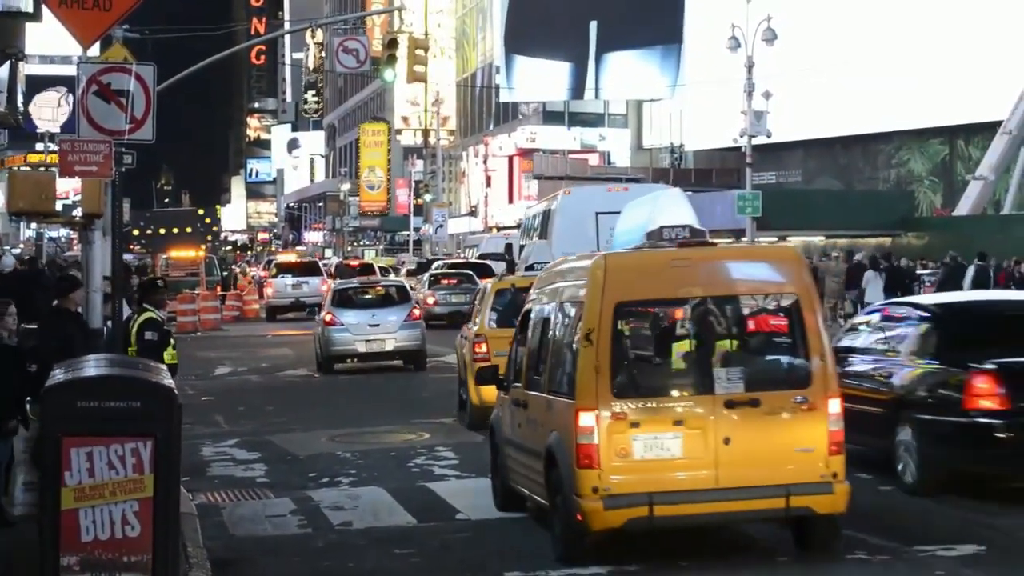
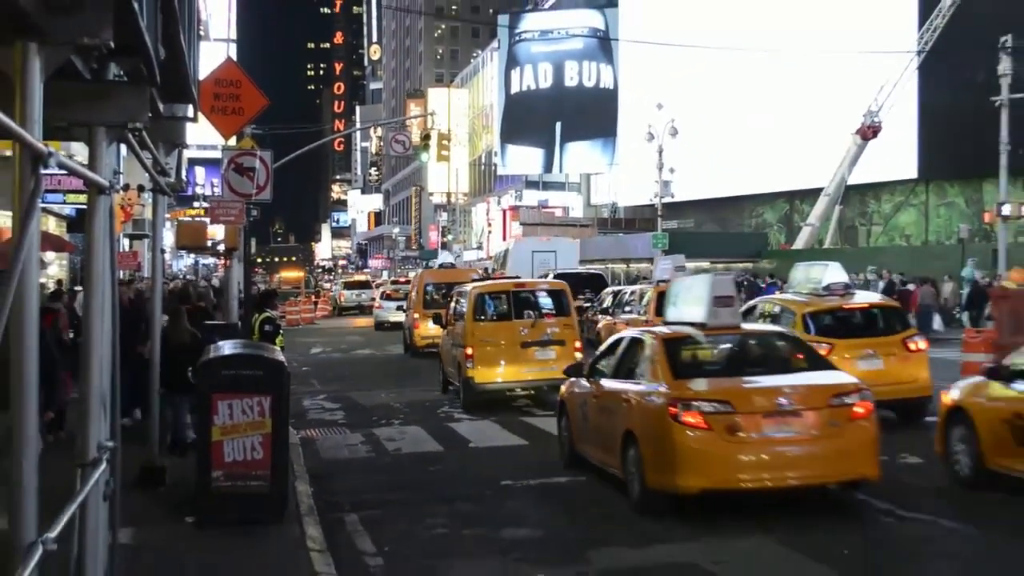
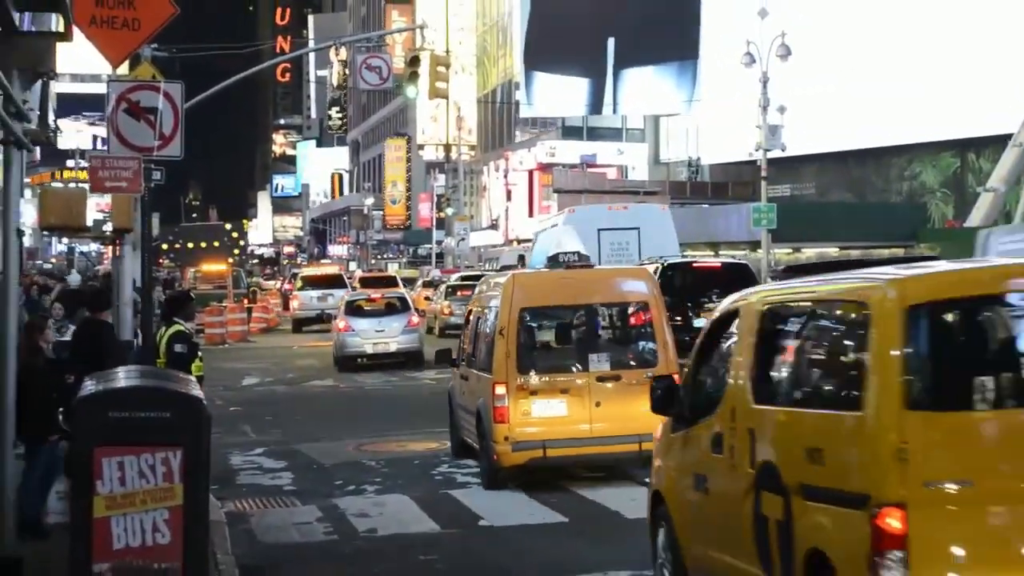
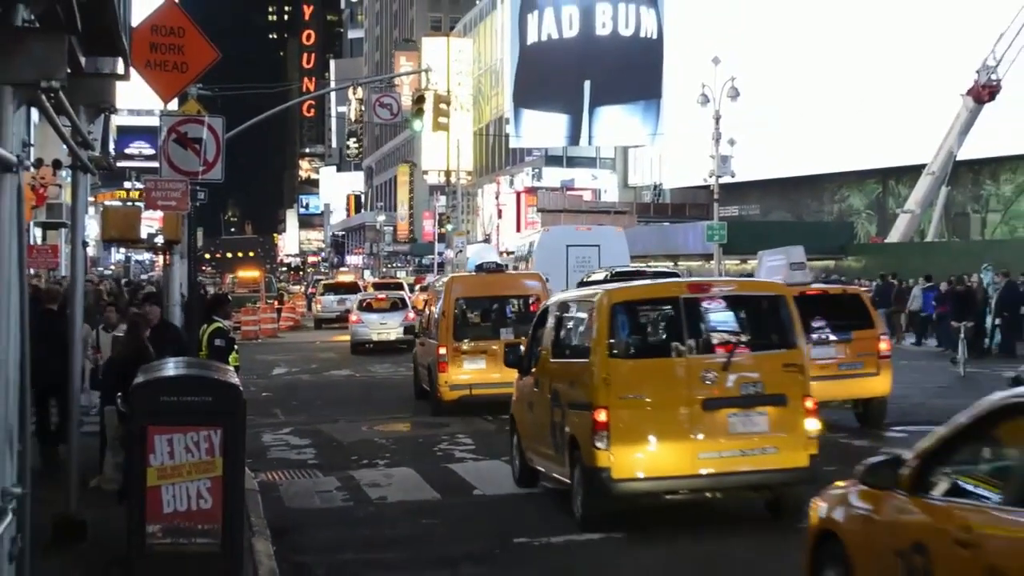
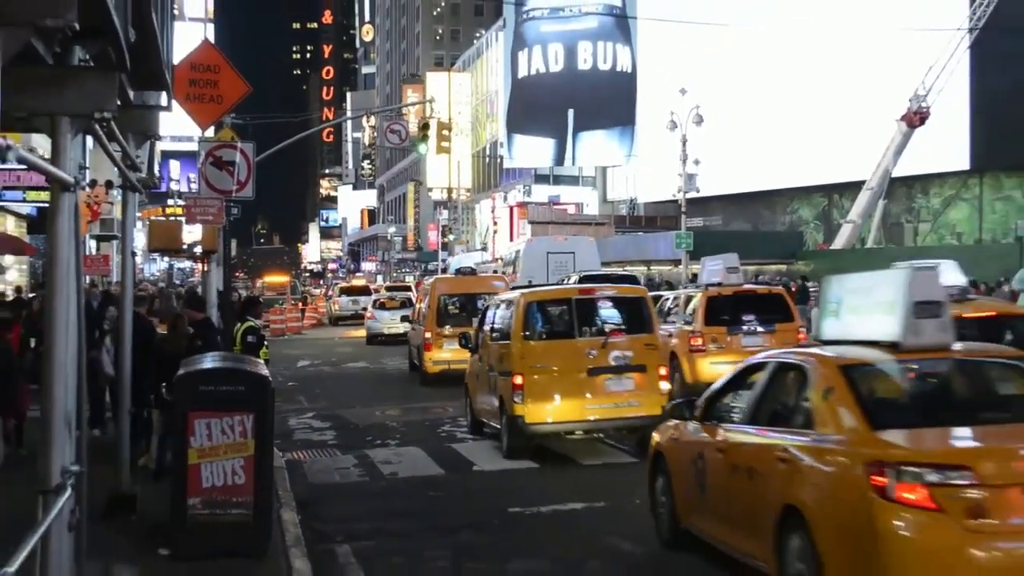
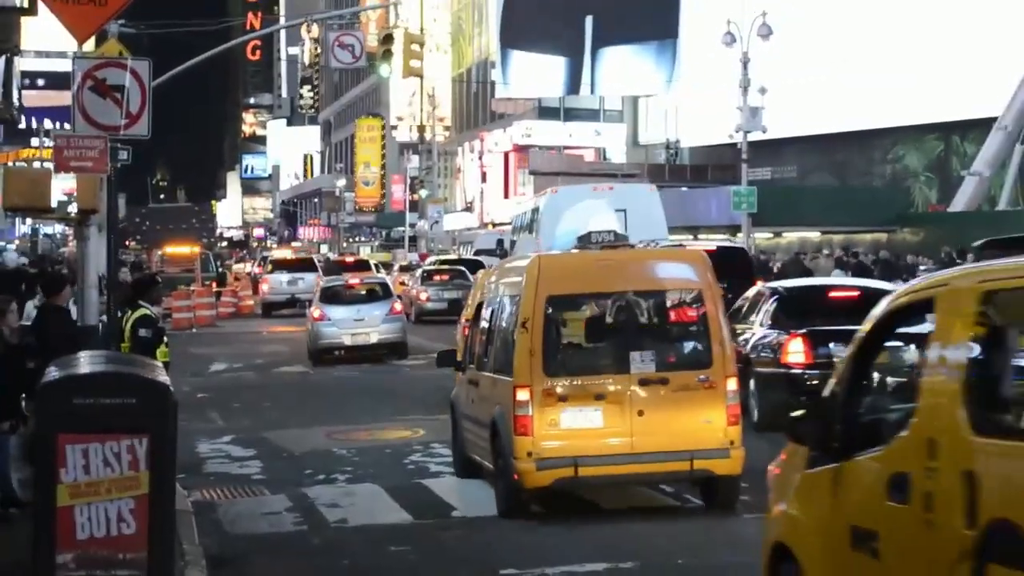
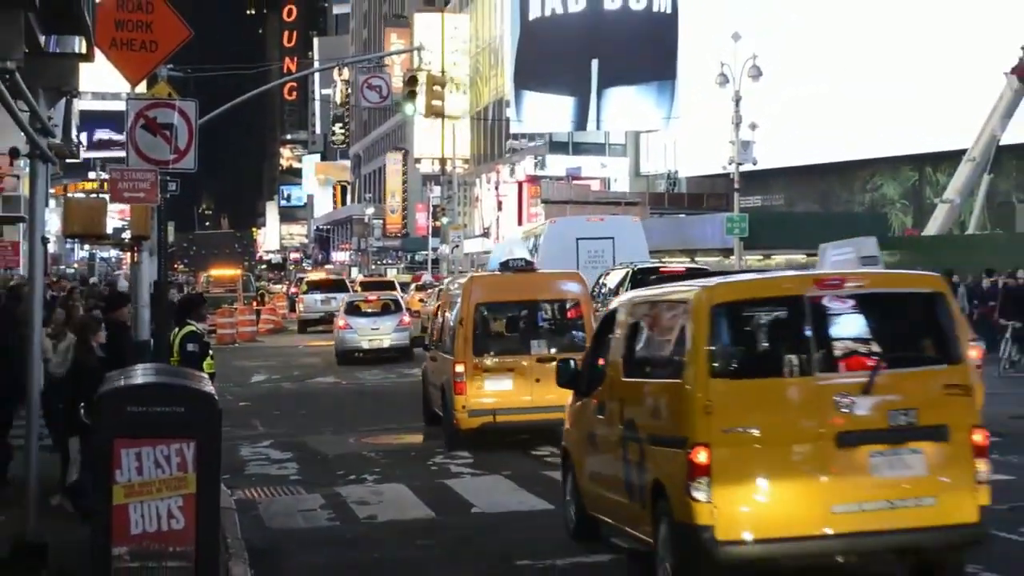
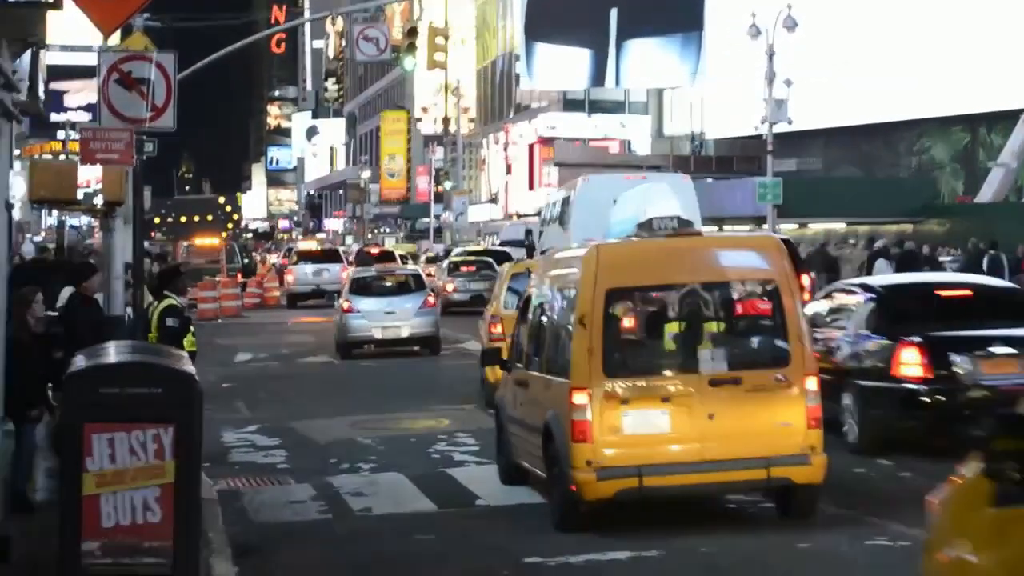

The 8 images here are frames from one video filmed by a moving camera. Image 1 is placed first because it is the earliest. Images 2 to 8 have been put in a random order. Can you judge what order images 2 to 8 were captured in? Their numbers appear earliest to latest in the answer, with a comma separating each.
8, 6, 3, 7, 4, 5, 2
